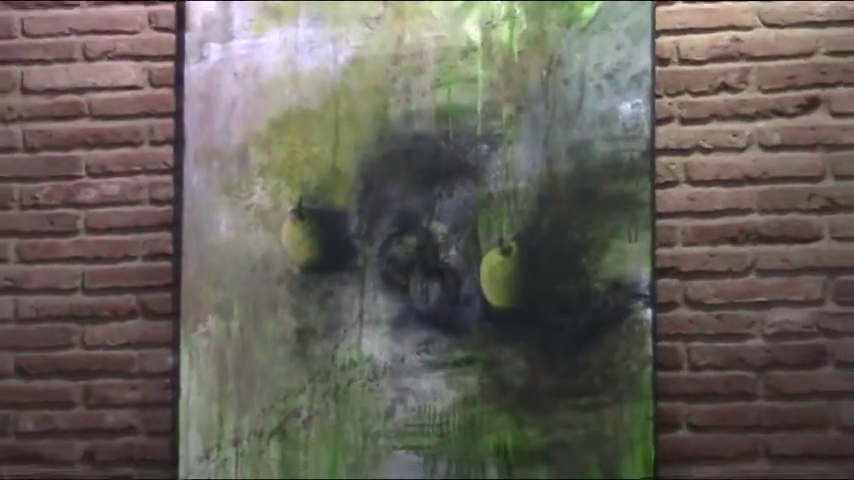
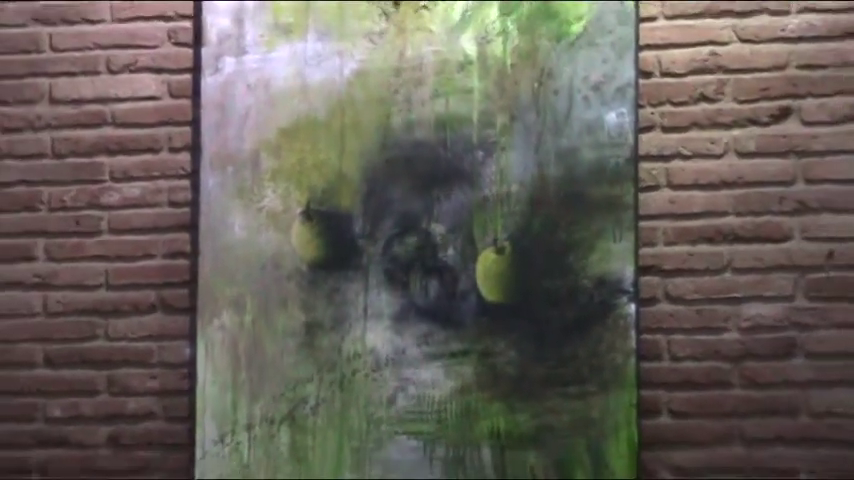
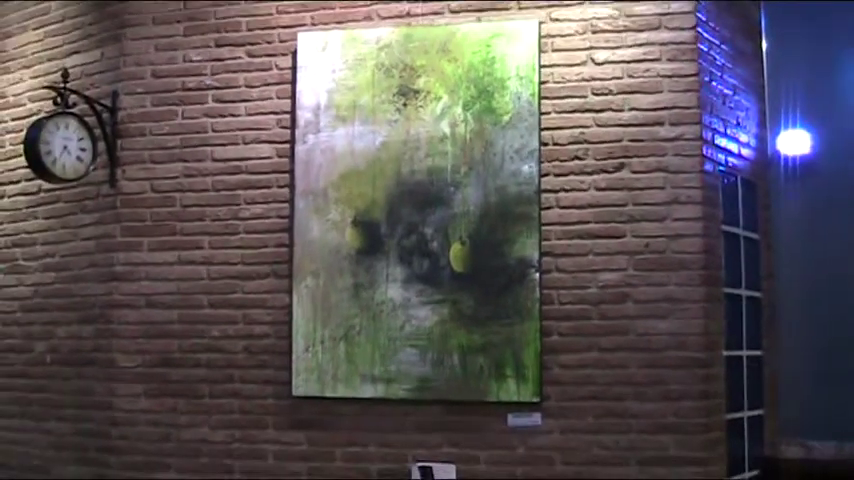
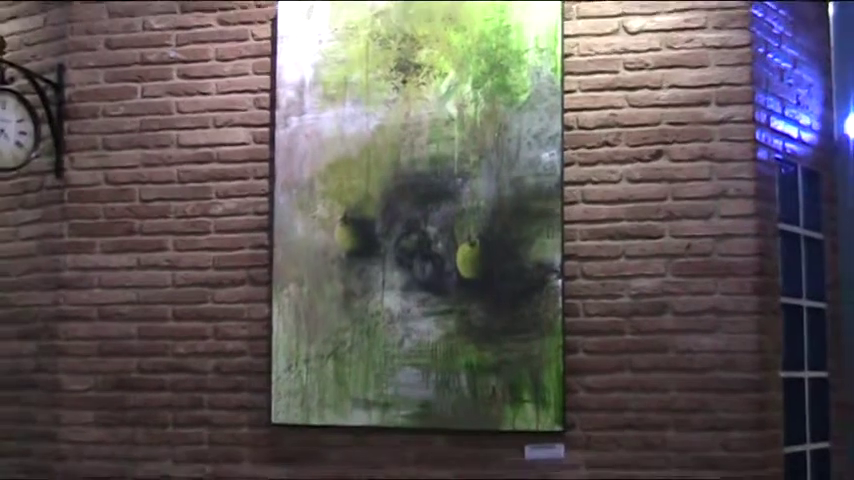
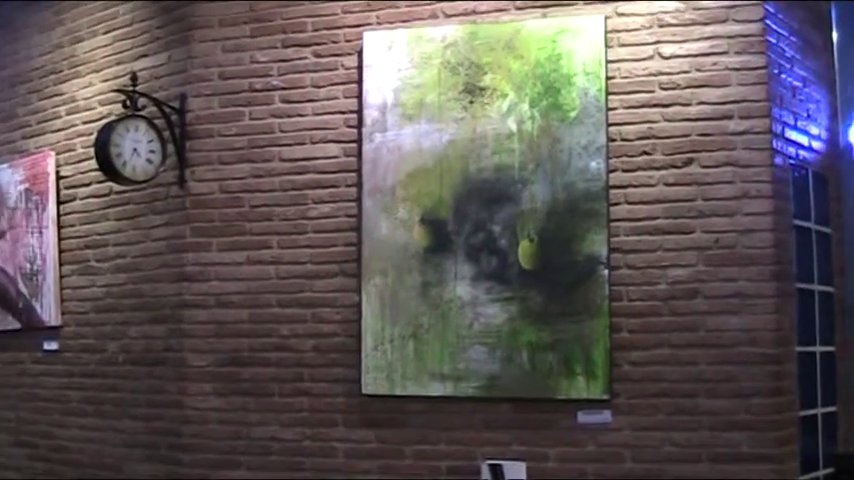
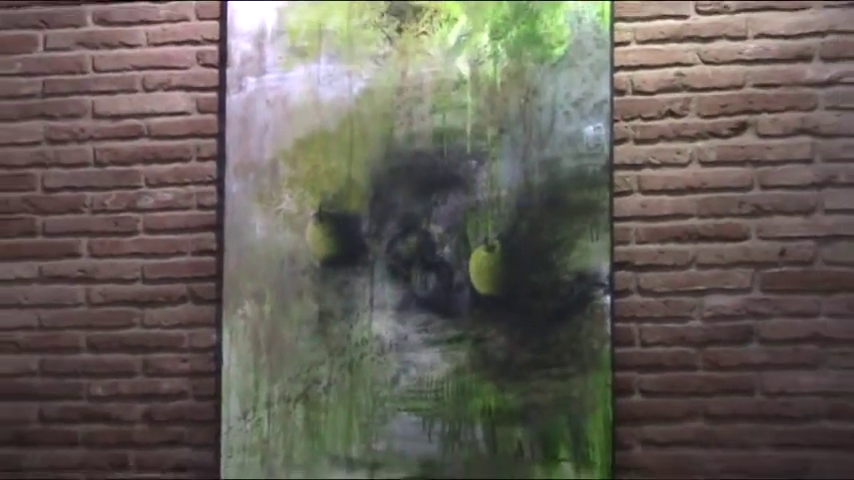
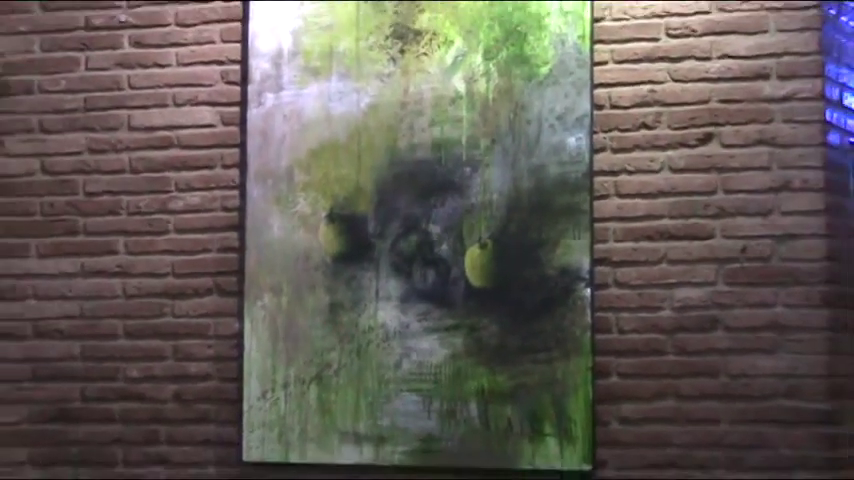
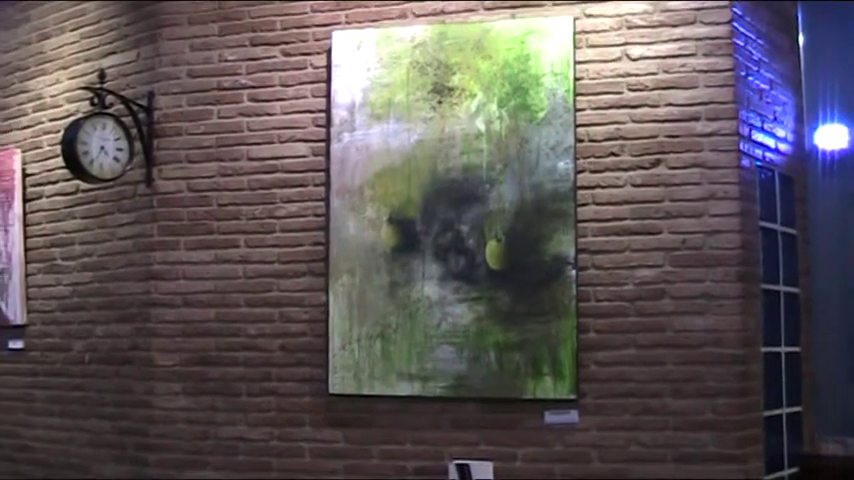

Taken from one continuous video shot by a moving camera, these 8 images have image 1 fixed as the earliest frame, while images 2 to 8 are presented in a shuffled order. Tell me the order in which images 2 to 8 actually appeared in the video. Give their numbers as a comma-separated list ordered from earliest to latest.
2, 6, 7, 4, 3, 8, 5
